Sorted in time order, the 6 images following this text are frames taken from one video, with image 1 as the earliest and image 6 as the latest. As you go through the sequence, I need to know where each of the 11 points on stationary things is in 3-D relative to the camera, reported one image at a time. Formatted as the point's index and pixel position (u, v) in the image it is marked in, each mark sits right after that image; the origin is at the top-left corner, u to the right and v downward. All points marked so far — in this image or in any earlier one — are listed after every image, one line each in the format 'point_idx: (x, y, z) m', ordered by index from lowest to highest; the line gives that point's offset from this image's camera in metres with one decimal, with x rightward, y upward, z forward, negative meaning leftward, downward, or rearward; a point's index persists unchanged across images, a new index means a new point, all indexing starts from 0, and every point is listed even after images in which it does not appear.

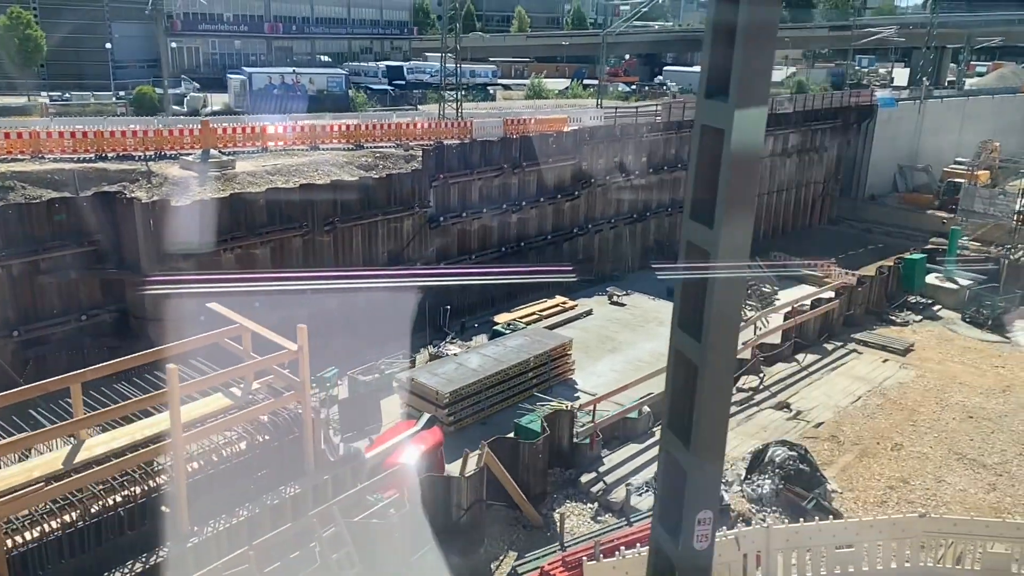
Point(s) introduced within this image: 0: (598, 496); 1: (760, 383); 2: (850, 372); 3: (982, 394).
0: (+1.2, -2.8, +10.8) m
1: (+4.5, -1.7, +14.7) m
2: (+6.5, -1.6, +15.4) m
3: (+8.6, -2.0, +14.8) m
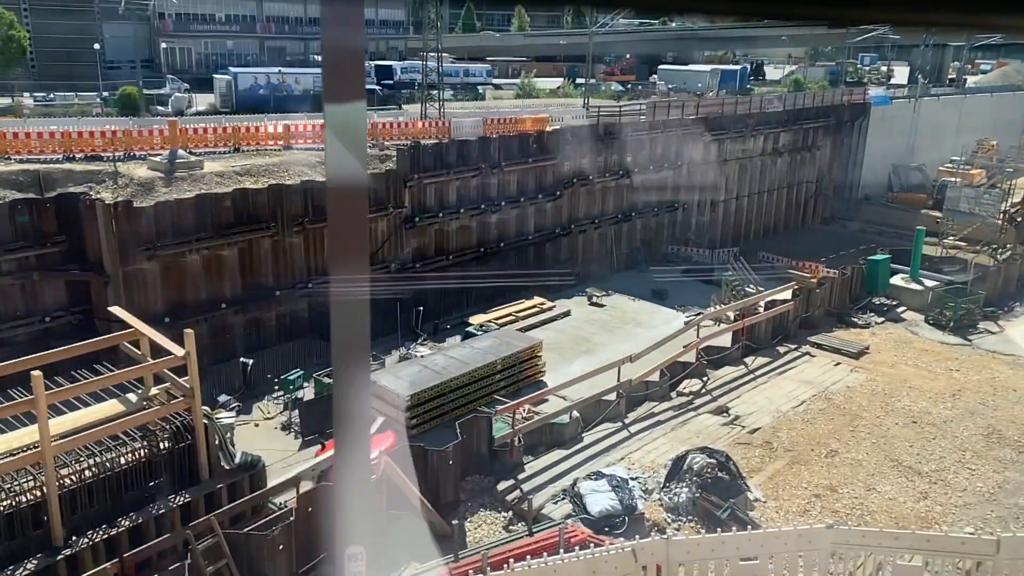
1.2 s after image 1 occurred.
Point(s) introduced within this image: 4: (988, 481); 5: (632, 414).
0: (0.0, -2.8, +10.5) m
1: (+3.4, -1.8, +14.4) m
2: (+5.3, -1.7, +15.1) m
3: (+7.5, -2.0, +14.4) m
4: (+6.9, -2.8, +11.7) m
5: (+2.0, -2.1, +13.2) m
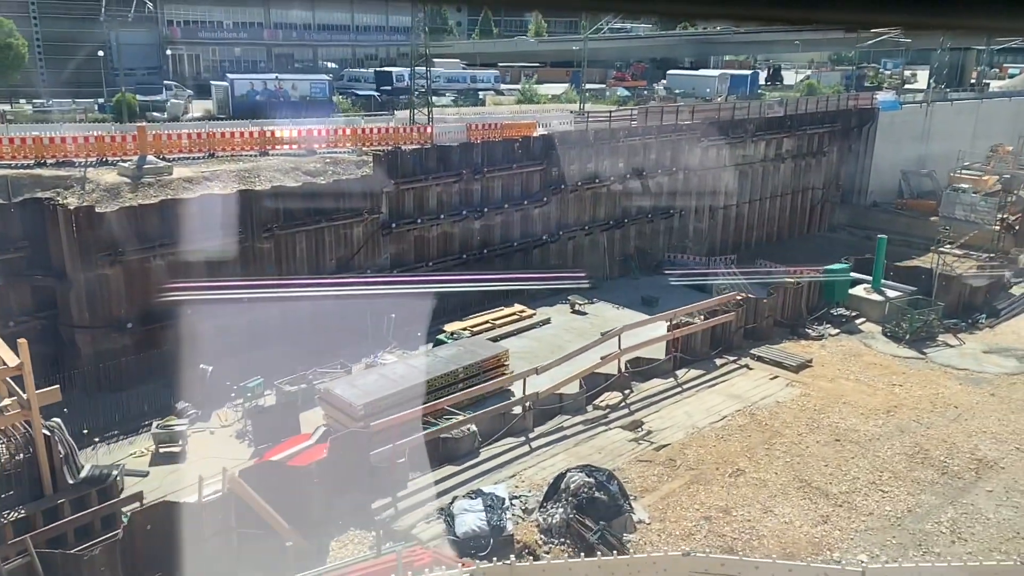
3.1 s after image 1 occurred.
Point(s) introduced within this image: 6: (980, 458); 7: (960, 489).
0: (-1.6, -2.9, +10.1) m
1: (+1.9, -1.9, +13.9) m
2: (+3.9, -1.9, +14.5) m
3: (+6.0, -2.2, +13.8) m
4: (+5.3, -3.0, +11.1) m
5: (+0.4, -2.2, +12.8) m
6: (+7.3, -2.6, +12.5) m
7: (+6.5, -2.9, +11.6) m
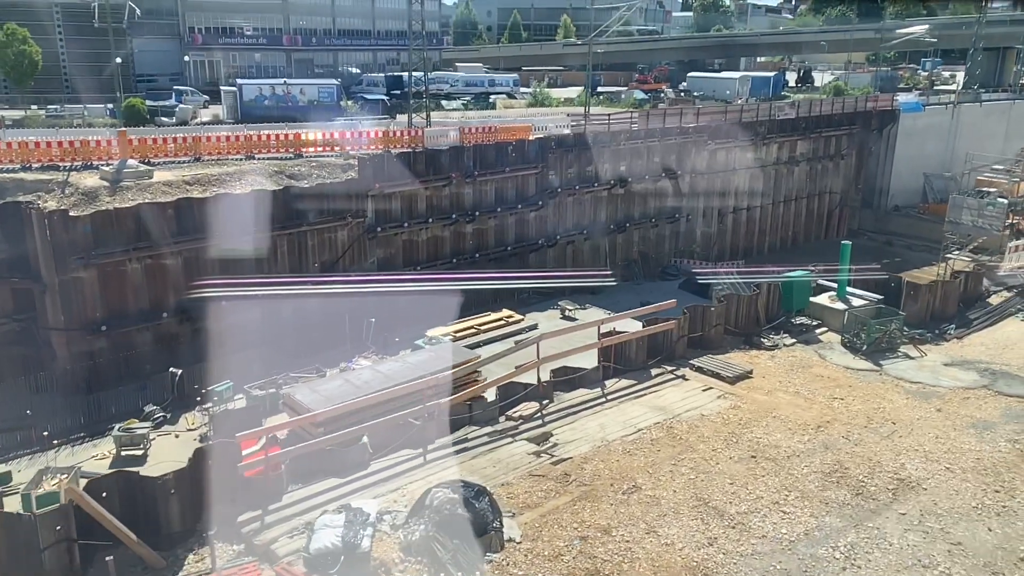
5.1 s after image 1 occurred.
0: (-3.3, -3.0, +9.9) m
1: (+0.4, -2.1, +13.4) m
2: (+2.4, -2.0, +14.0) m
3: (+4.5, -2.3, +13.1) m
4: (+3.7, -3.1, +10.4) m
5: (-1.1, -2.3, +12.4) m
6: (+5.7, -2.8, +11.8) m
7: (+4.9, -3.0, +10.9) m
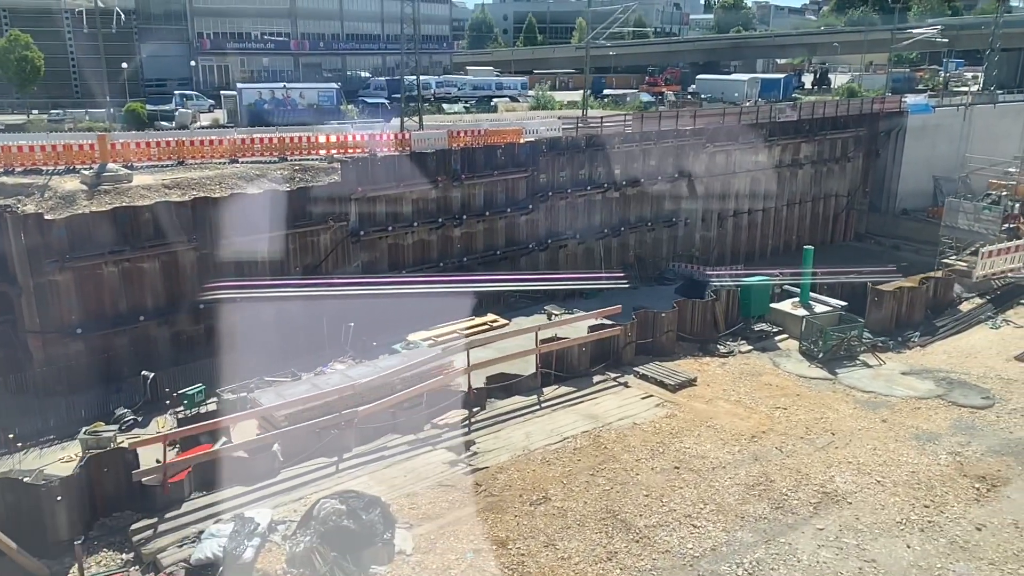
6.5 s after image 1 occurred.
0: (-4.6, -3.1, +9.7) m
1: (-0.7, -2.2, +13.2) m
2: (+1.3, -2.1, +13.7) m
3: (+3.3, -2.4, +12.8) m
4: (+2.4, -3.2, +10.1) m
5: (-2.3, -2.4, +12.2) m
6: (+4.5, -2.9, +11.4) m
7: (+3.6, -3.1, +10.6) m
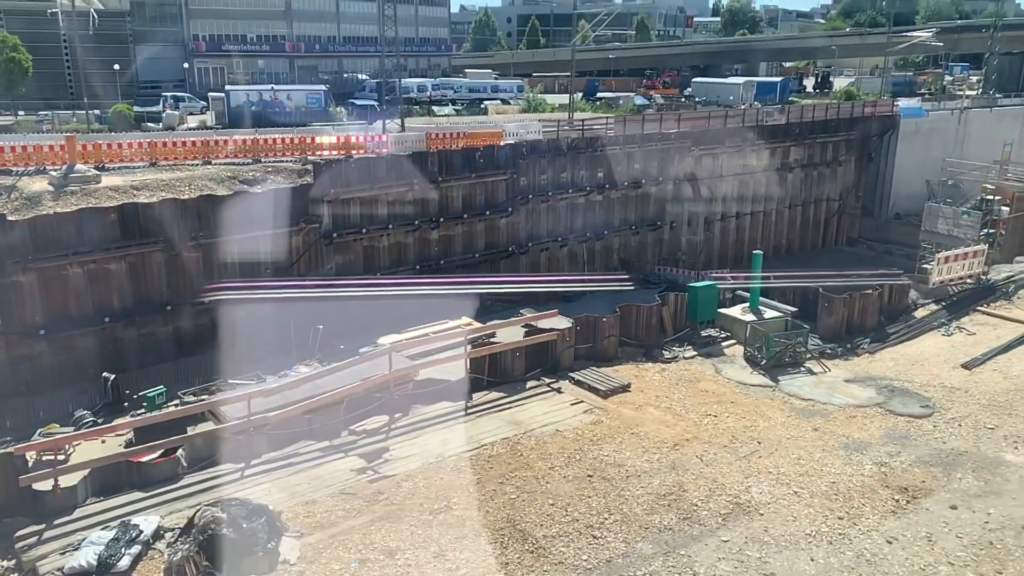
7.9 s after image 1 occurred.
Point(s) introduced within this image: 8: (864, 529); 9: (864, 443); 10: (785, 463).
0: (-5.9, -3.1, +9.6) m
1: (-2.0, -2.2, +13.0) m
2: (0.0, -2.2, +13.5) m
3: (+2.0, -2.5, +12.5) m
4: (+1.1, -3.3, +9.9) m
5: (-3.6, -2.5, +12.0) m
6: (+3.2, -3.0, +11.1) m
7: (+2.3, -3.2, +10.3) m
8: (+4.7, -3.2, +10.6) m
9: (+5.7, -2.5, +13.1) m
10: (+4.2, -2.7, +12.2) m
